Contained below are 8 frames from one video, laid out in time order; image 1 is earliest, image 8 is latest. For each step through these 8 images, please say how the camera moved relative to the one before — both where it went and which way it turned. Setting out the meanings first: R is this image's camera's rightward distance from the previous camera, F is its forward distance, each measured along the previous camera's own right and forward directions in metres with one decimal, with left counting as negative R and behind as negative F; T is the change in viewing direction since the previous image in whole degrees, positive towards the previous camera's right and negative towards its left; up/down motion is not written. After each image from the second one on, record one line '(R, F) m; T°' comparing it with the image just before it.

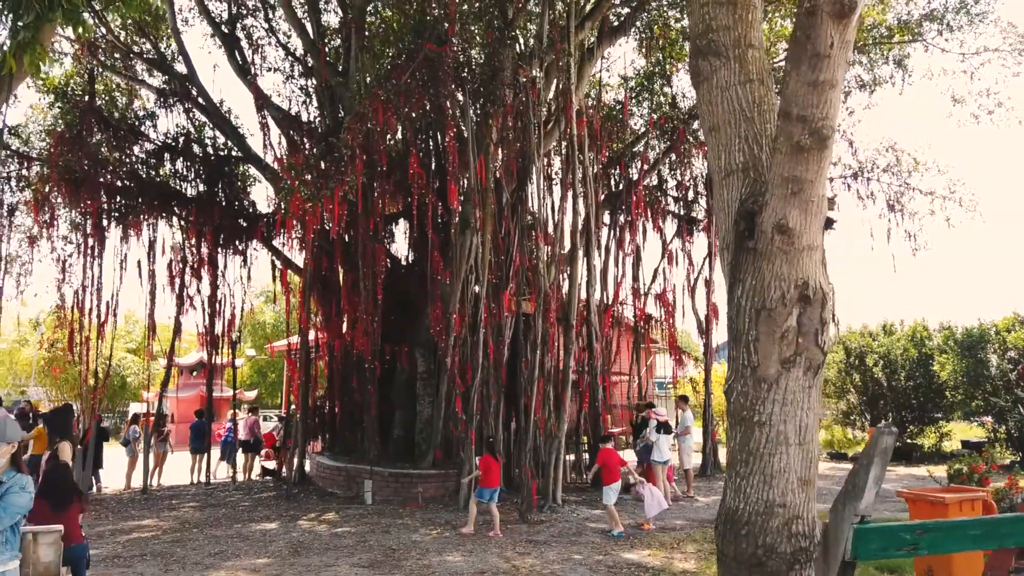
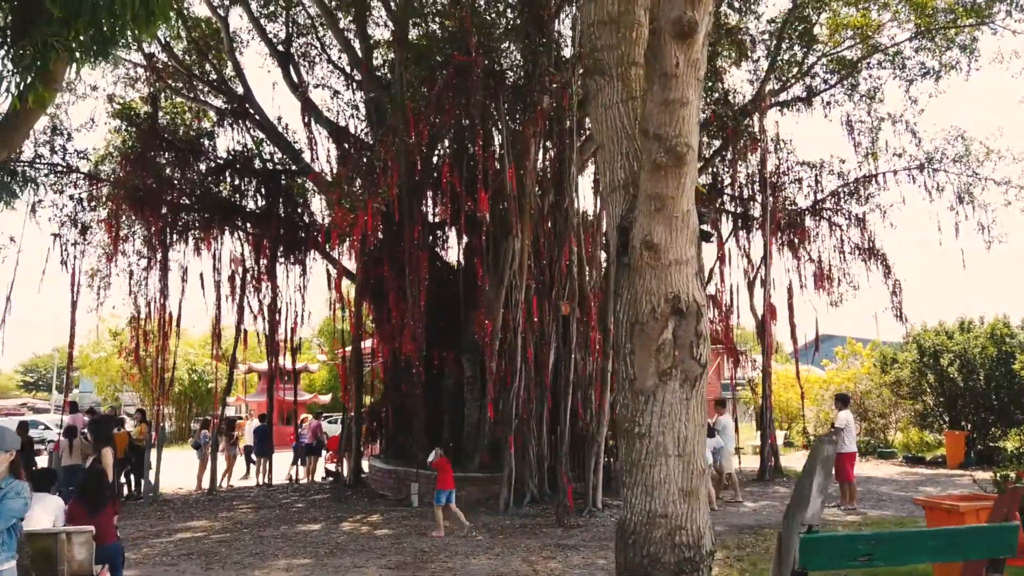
(+0.5, -0.1) m; -6°
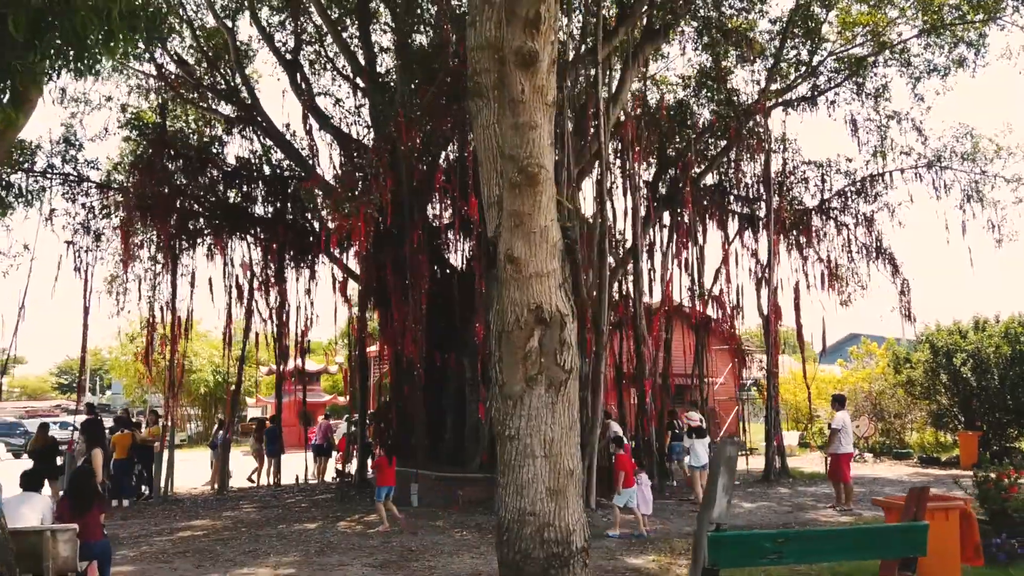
(+0.4, -0.1) m; -2°
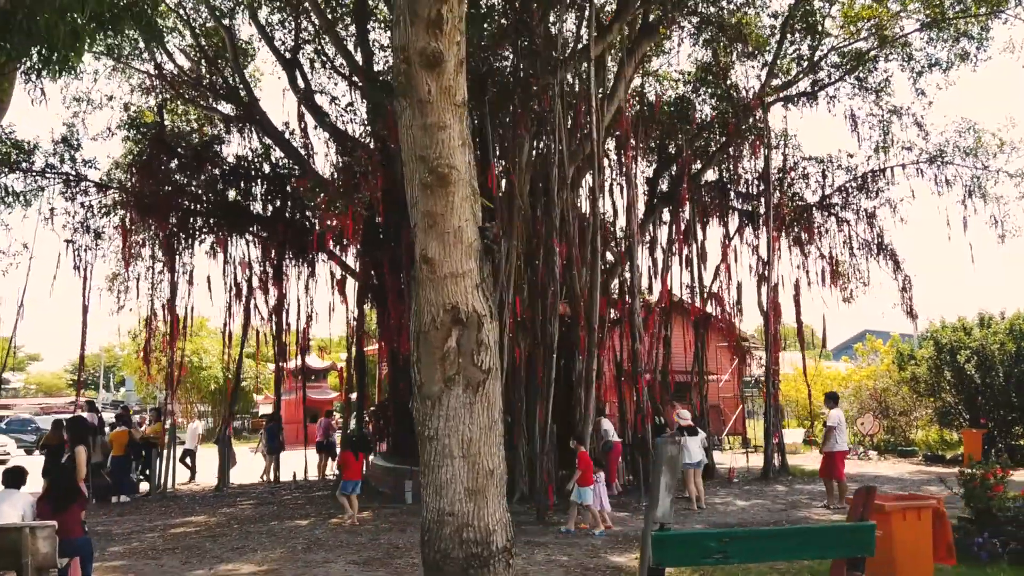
(+0.2, 0.0) m; -1°
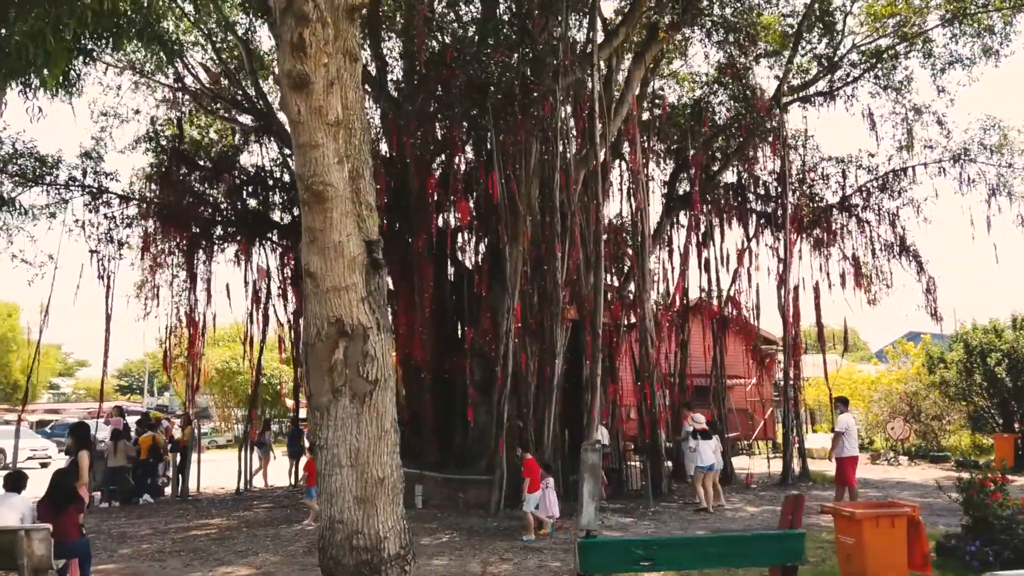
(+0.4, 0.0) m; -3°
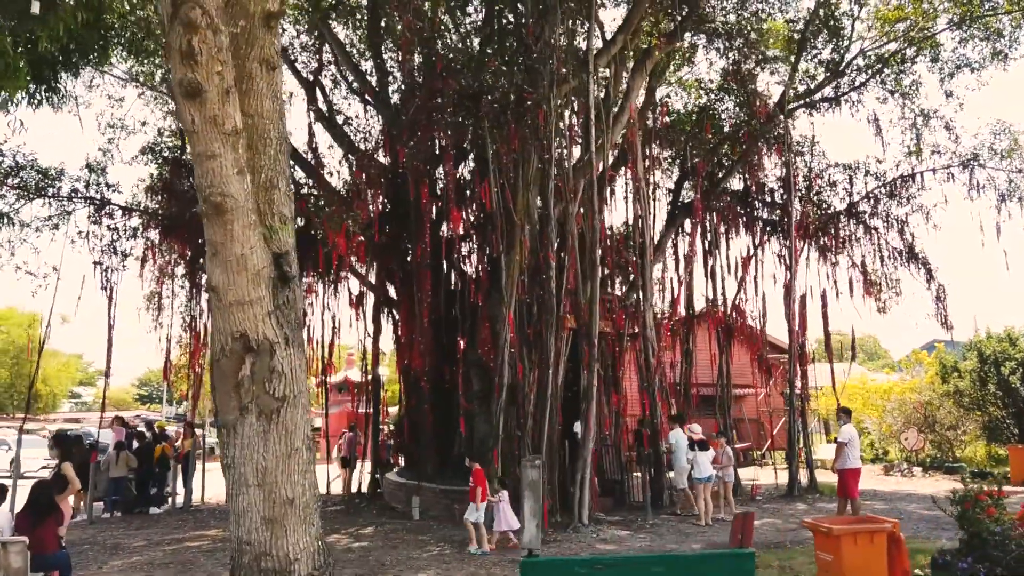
(+0.3, +0.1) m; -1°
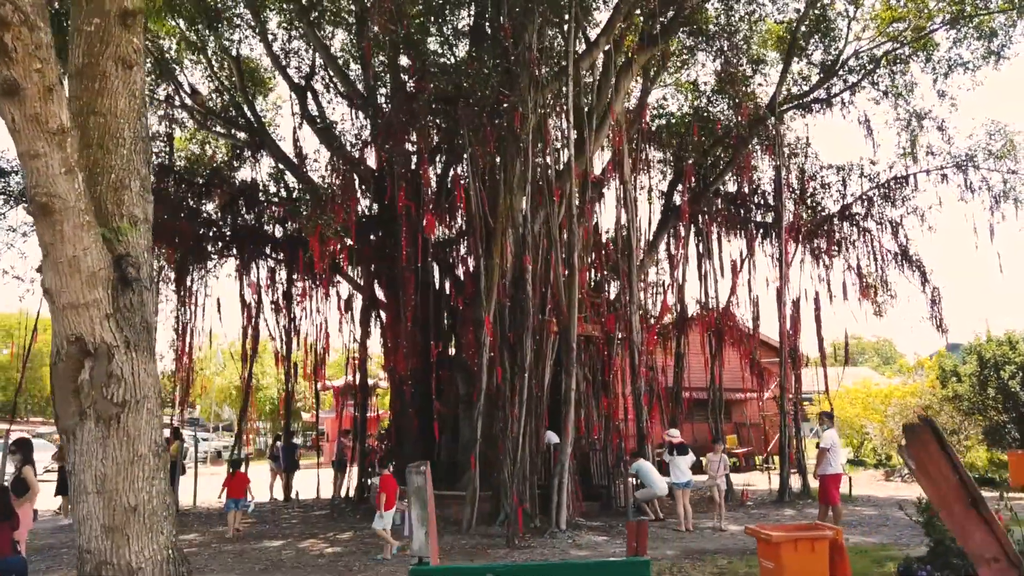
(+0.4, +0.1) m; -1°
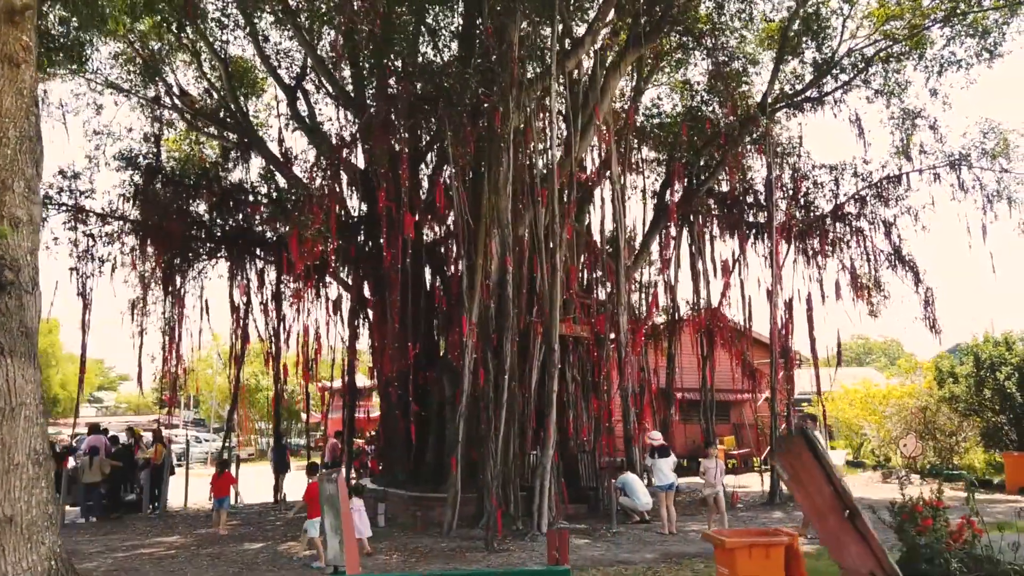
(+0.3, +0.1) m; -1°
